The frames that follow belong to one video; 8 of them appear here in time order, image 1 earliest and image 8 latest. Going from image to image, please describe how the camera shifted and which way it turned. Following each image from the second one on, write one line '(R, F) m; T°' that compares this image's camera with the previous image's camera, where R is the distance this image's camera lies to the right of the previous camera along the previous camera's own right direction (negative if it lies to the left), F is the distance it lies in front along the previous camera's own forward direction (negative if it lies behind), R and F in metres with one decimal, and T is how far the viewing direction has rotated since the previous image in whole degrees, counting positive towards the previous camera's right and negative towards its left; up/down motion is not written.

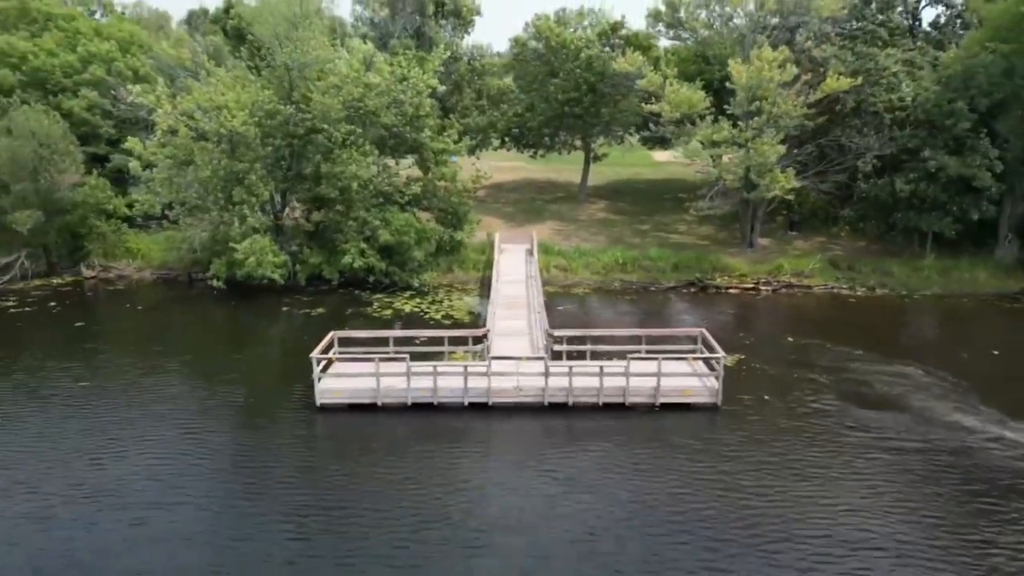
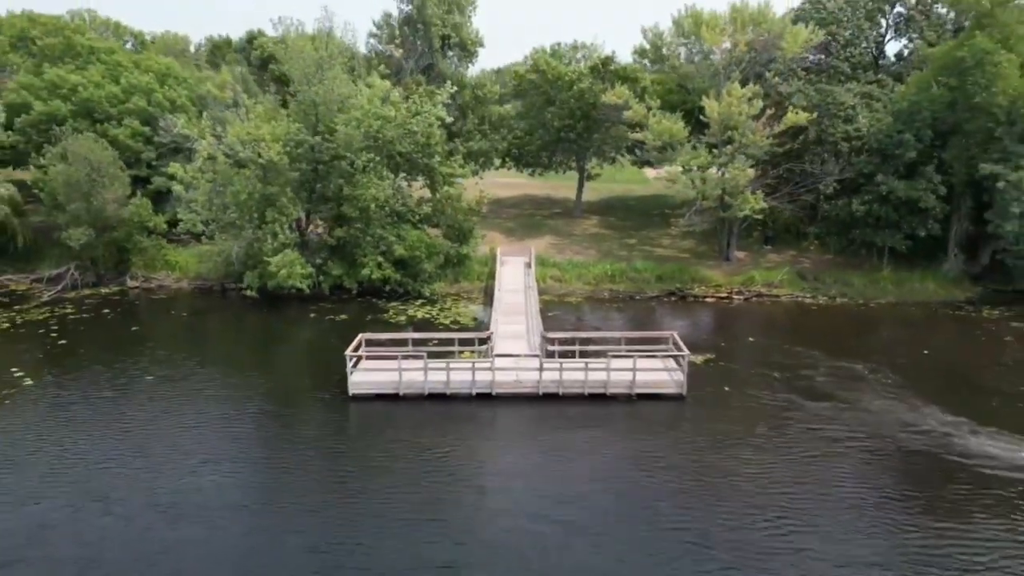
(0.0, -2.8) m; 0°
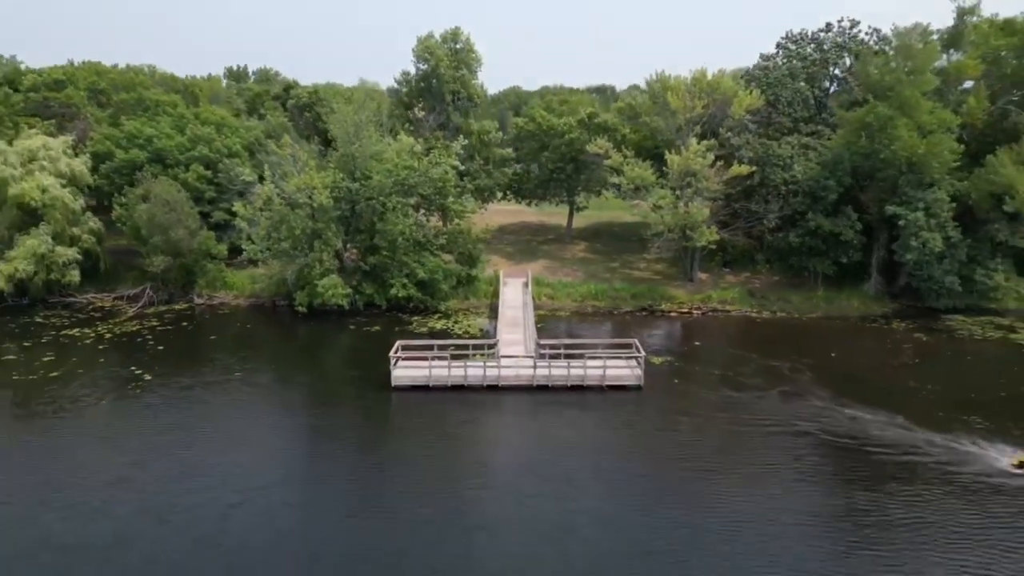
(-0.1, -5.8) m; 0°
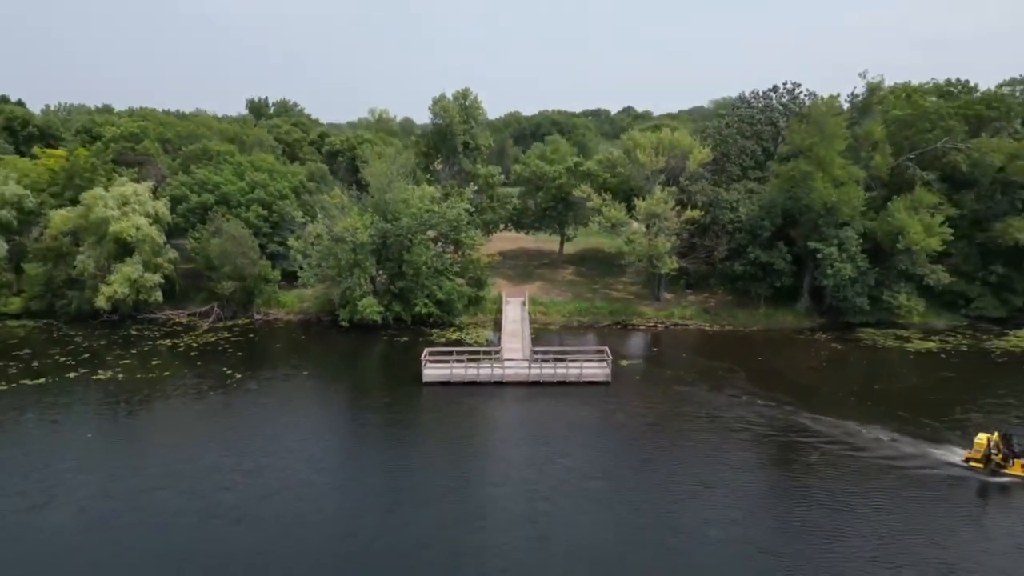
(-0.1, -7.7) m; 0°
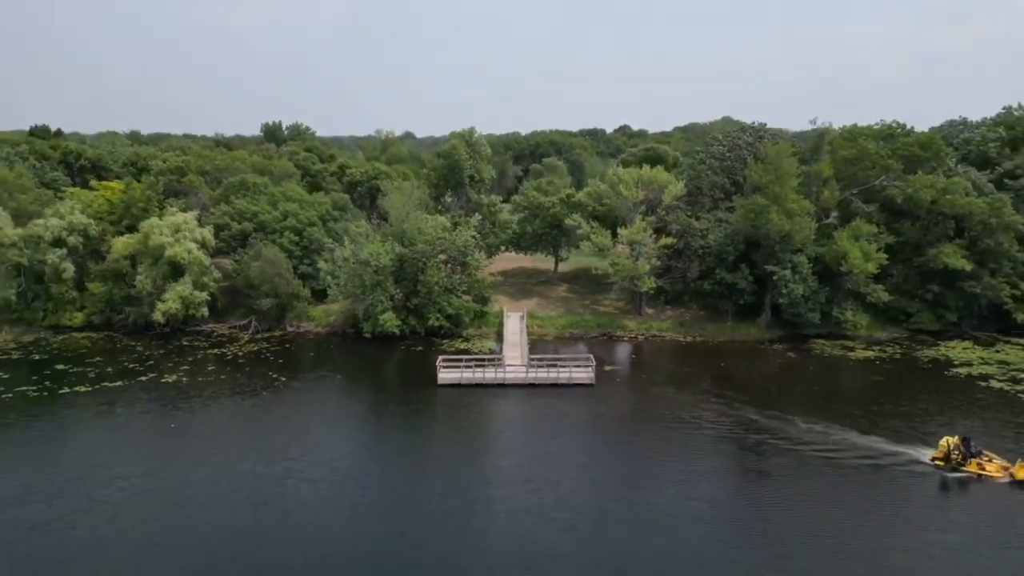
(-0.1, -6.2) m; 0°
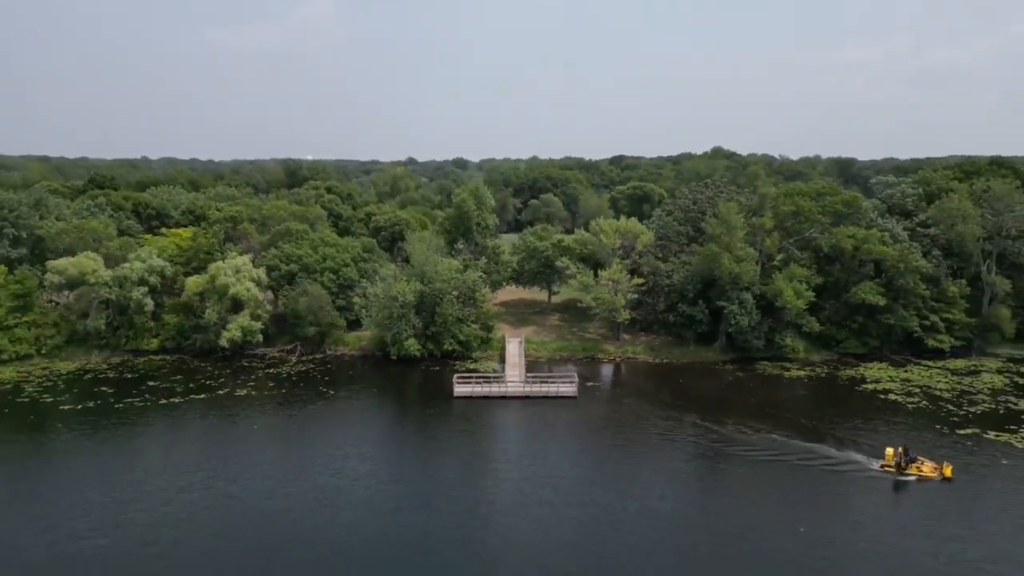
(0.0, -10.1) m; 0°
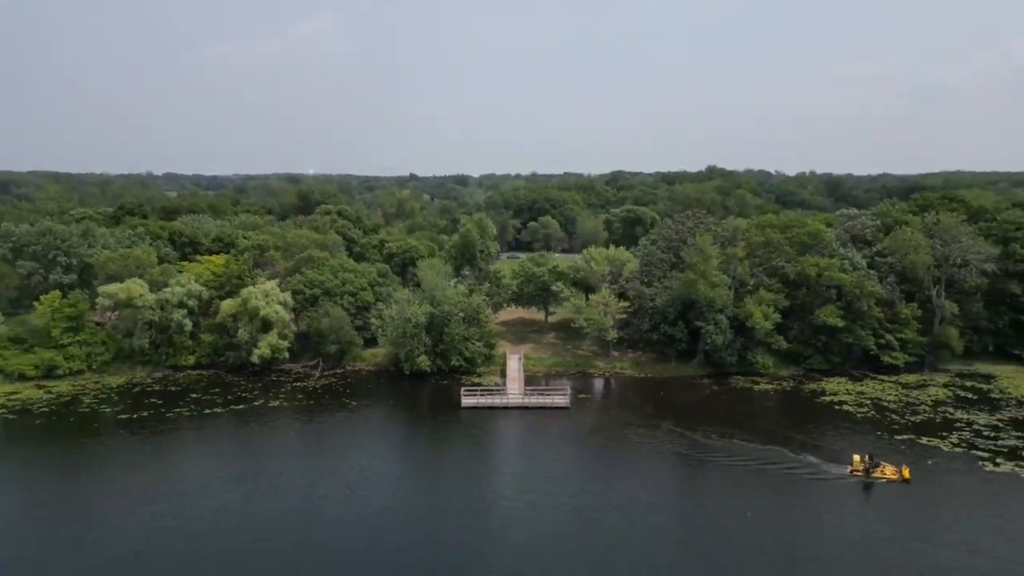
(-0.1, -6.7) m; 0°
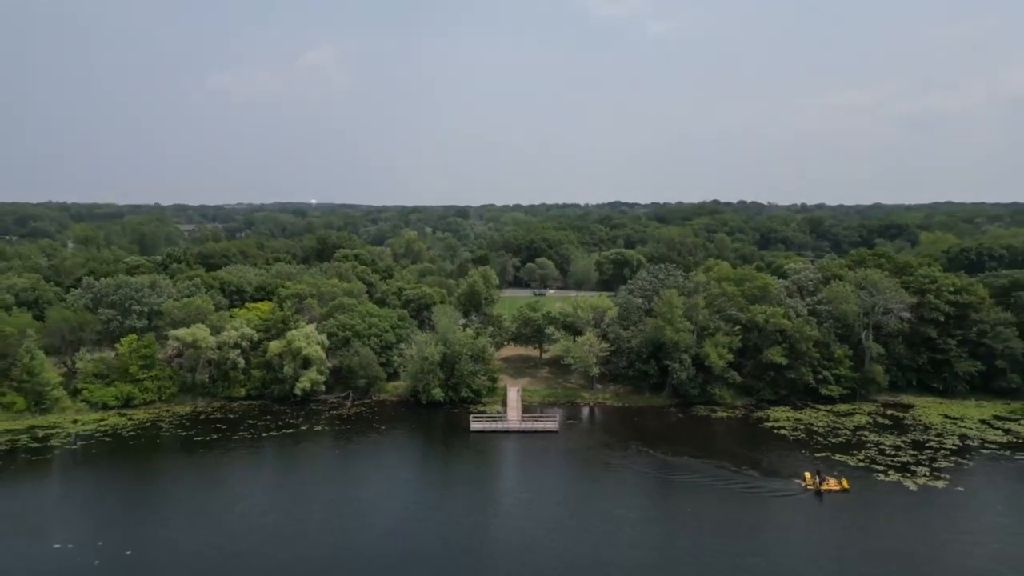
(0.0, -12.7) m; 0°
